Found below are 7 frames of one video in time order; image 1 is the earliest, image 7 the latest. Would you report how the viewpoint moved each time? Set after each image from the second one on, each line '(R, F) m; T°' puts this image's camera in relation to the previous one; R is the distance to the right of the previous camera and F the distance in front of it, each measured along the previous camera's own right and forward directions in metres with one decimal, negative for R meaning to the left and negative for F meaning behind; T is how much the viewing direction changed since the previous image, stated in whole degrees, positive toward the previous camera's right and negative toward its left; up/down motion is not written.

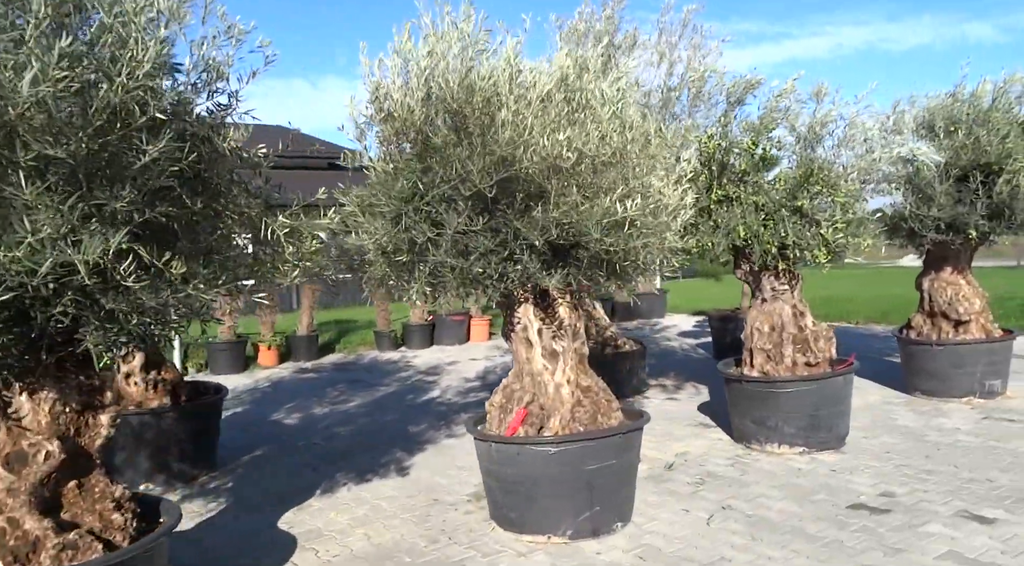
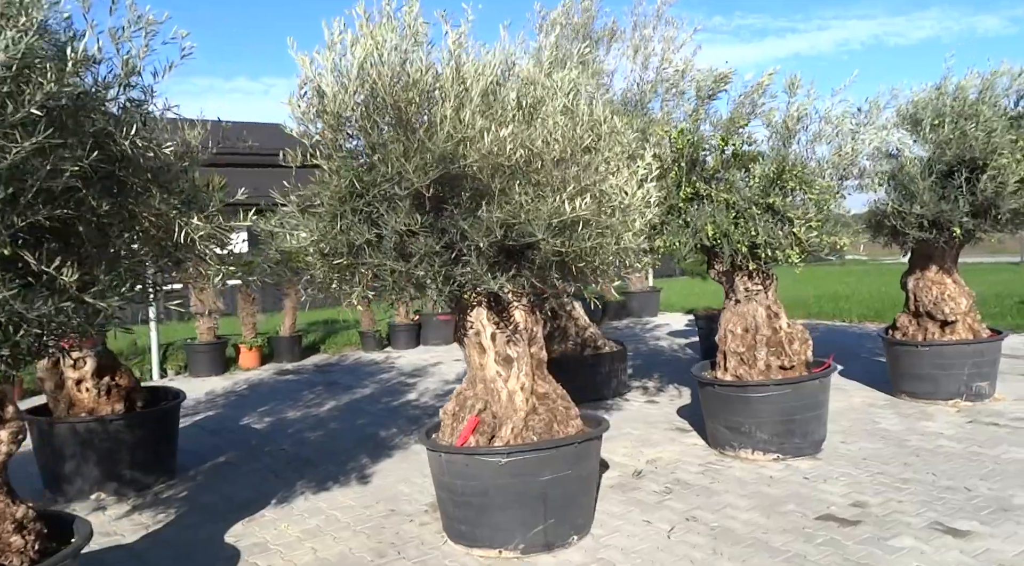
(+0.3, +0.2) m; 0°
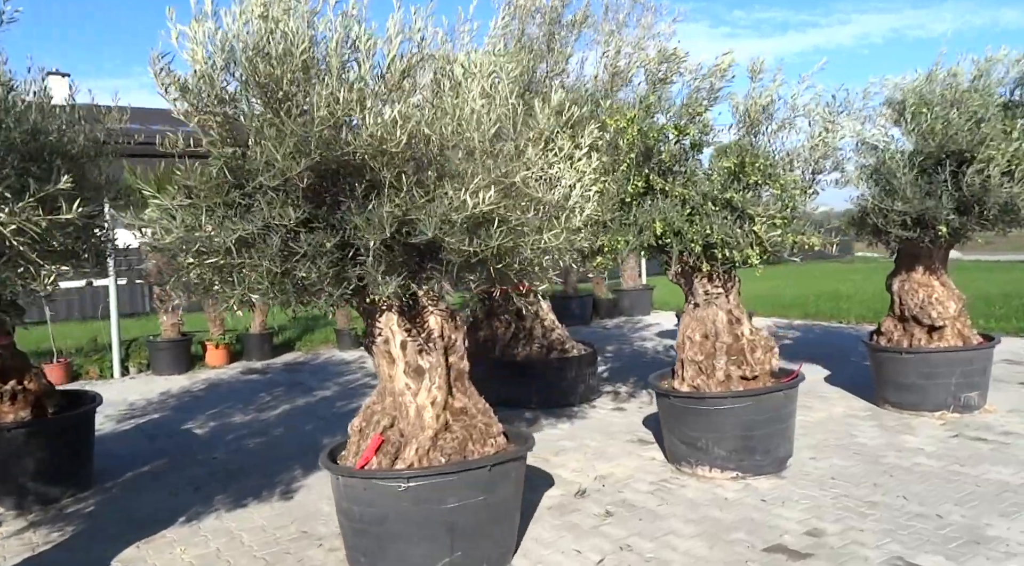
(+0.5, +0.5) m; -1°
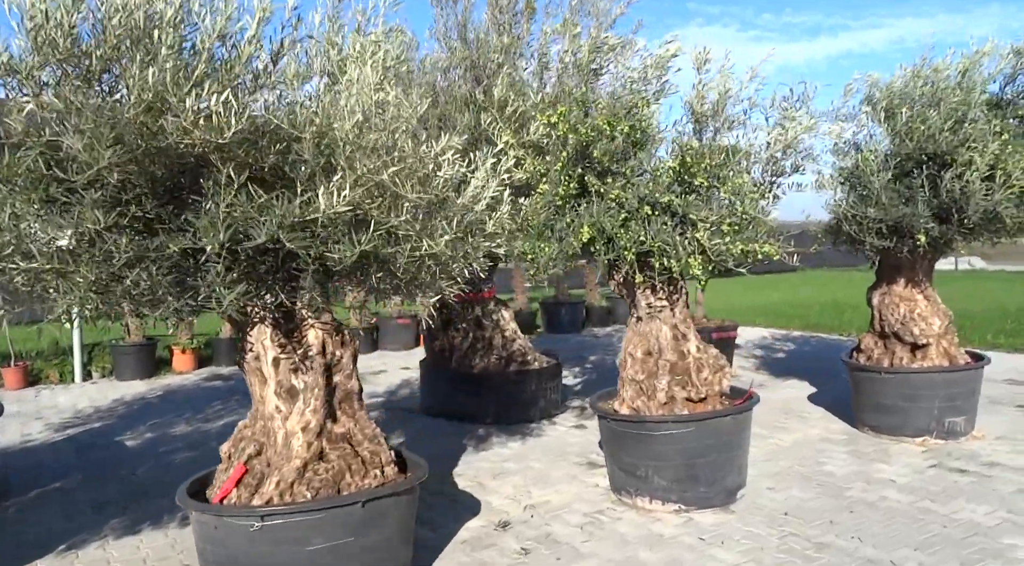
(+0.6, +0.5) m; -2°
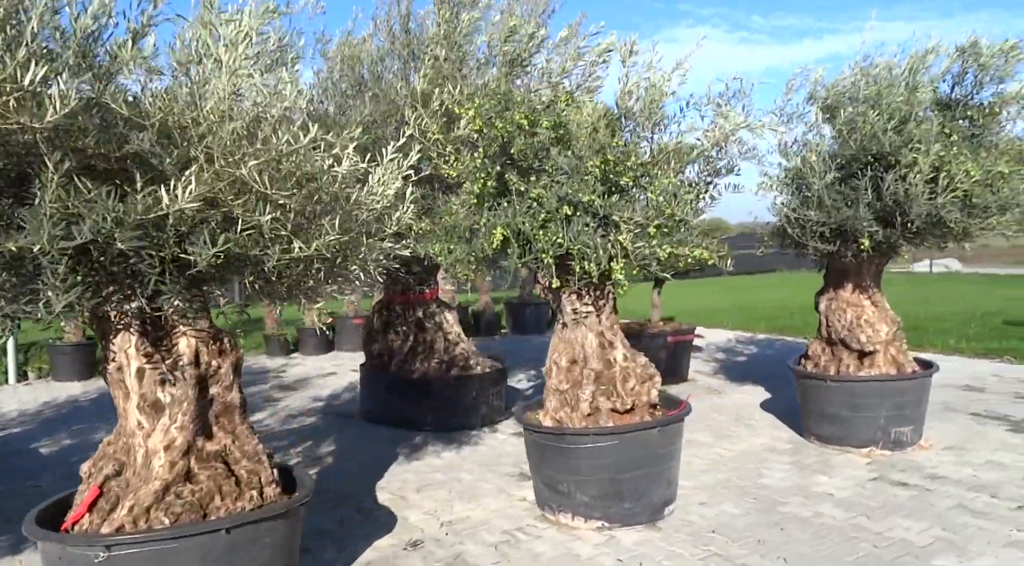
(+0.4, +0.3) m; +1°
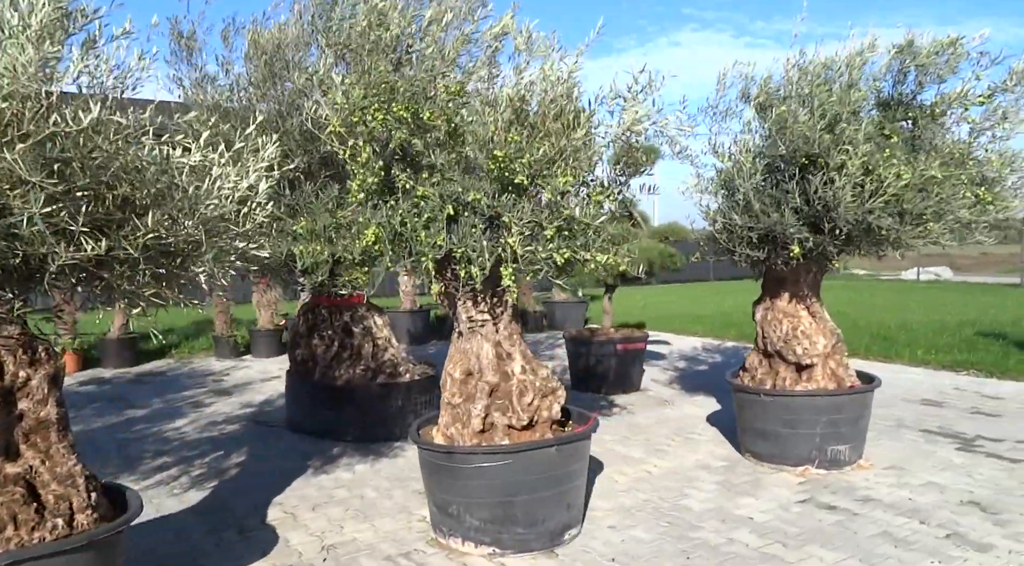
(+0.6, +0.4) m; 0°
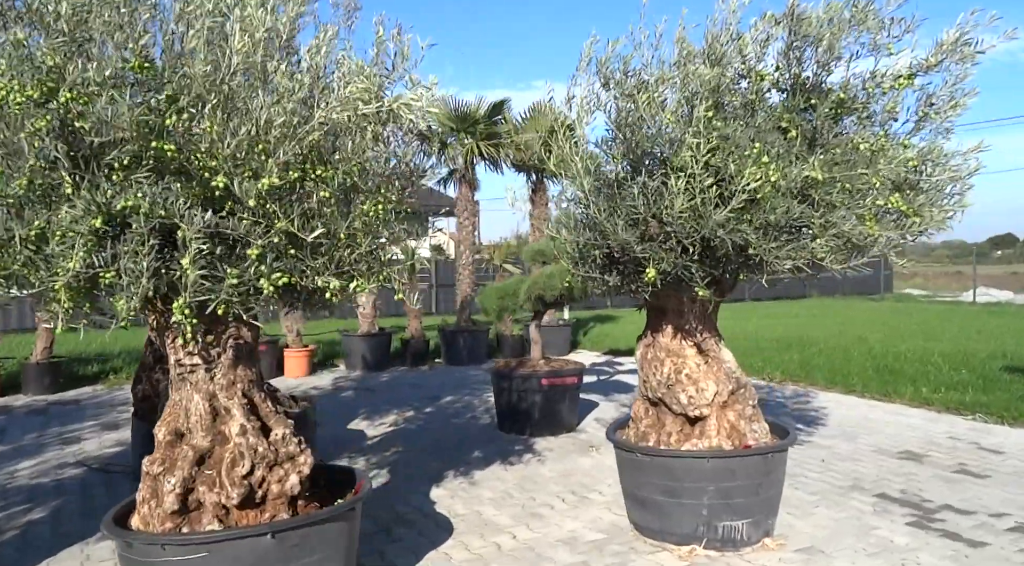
(+1.4, +1.2) m; -4°
